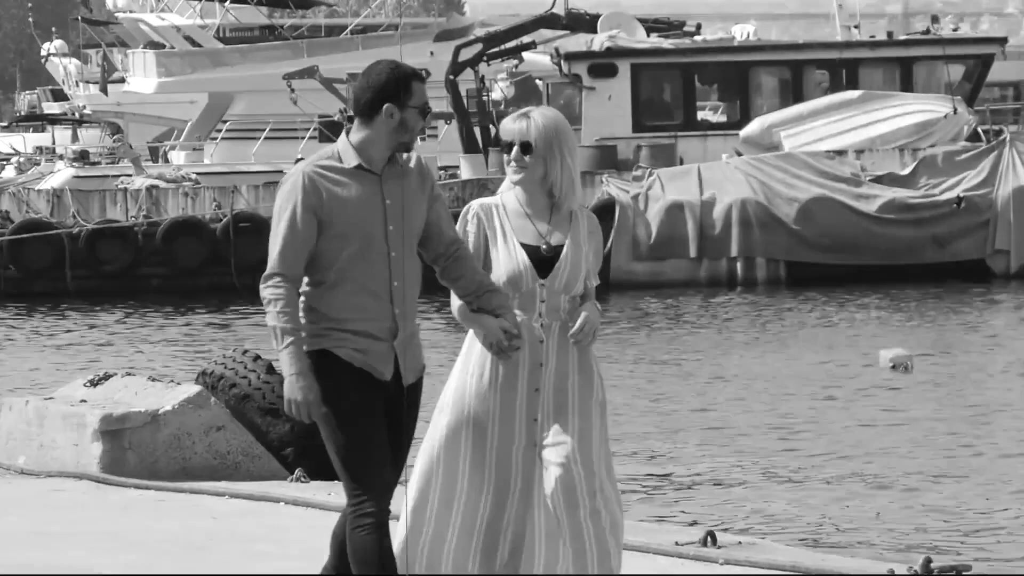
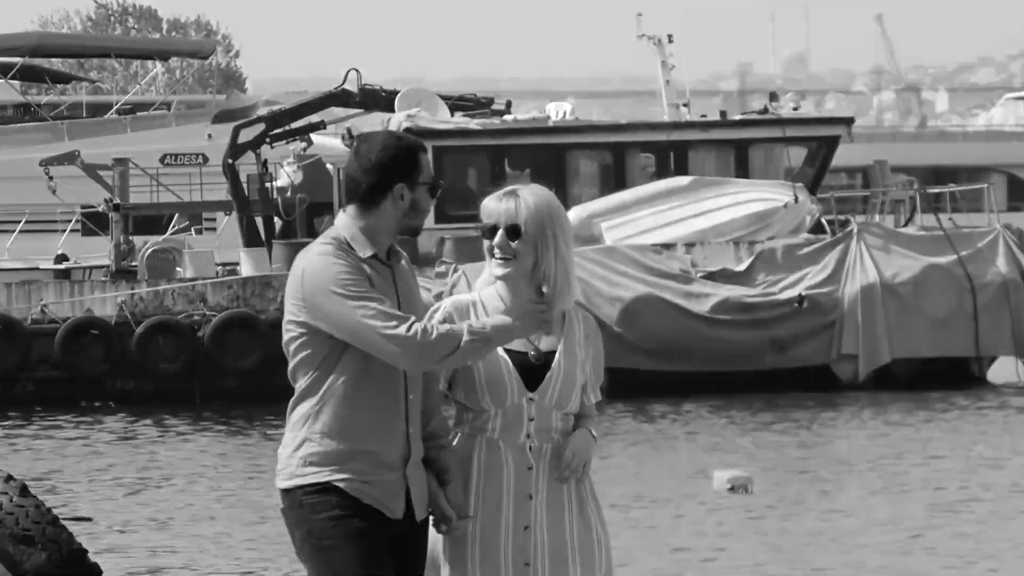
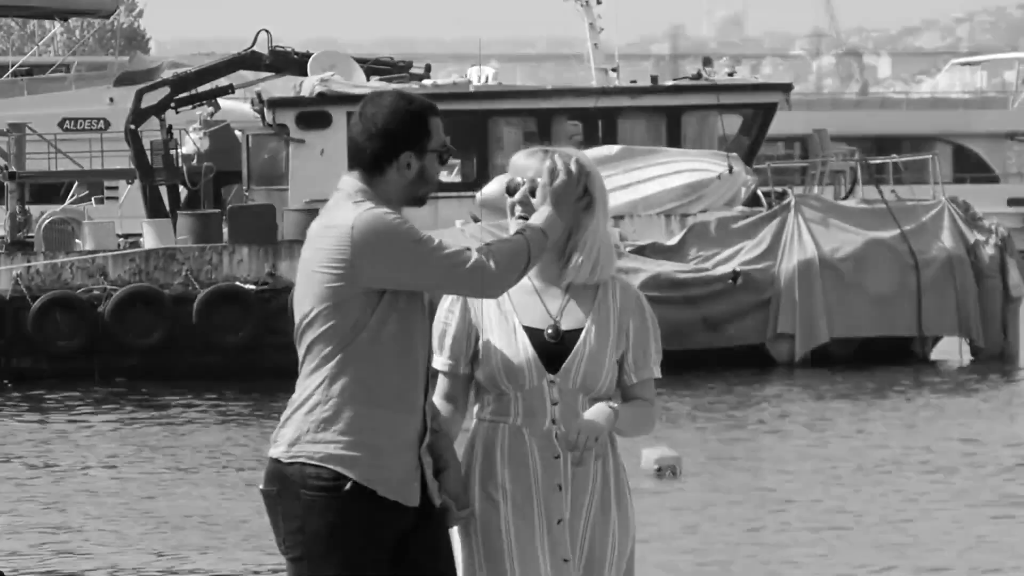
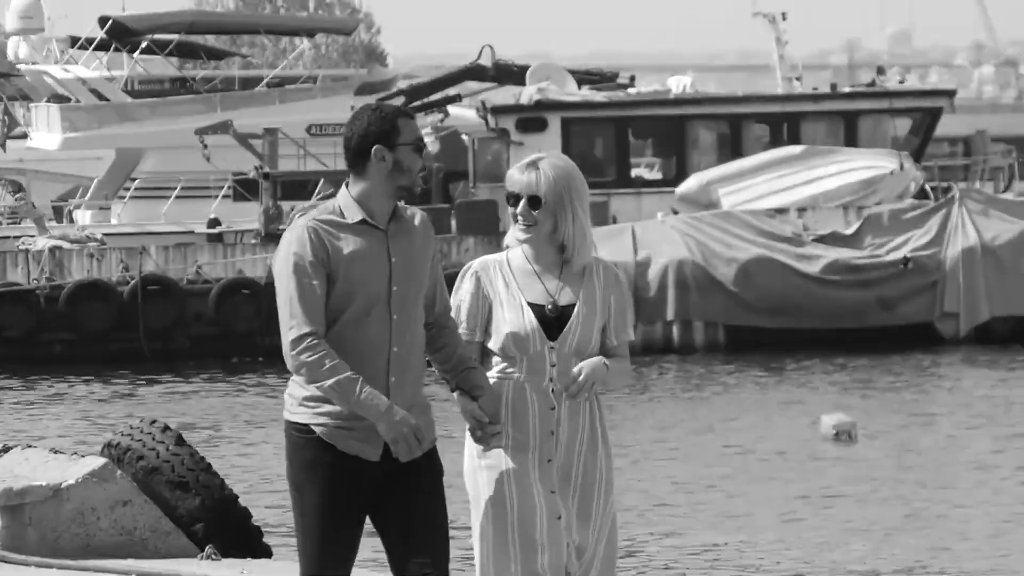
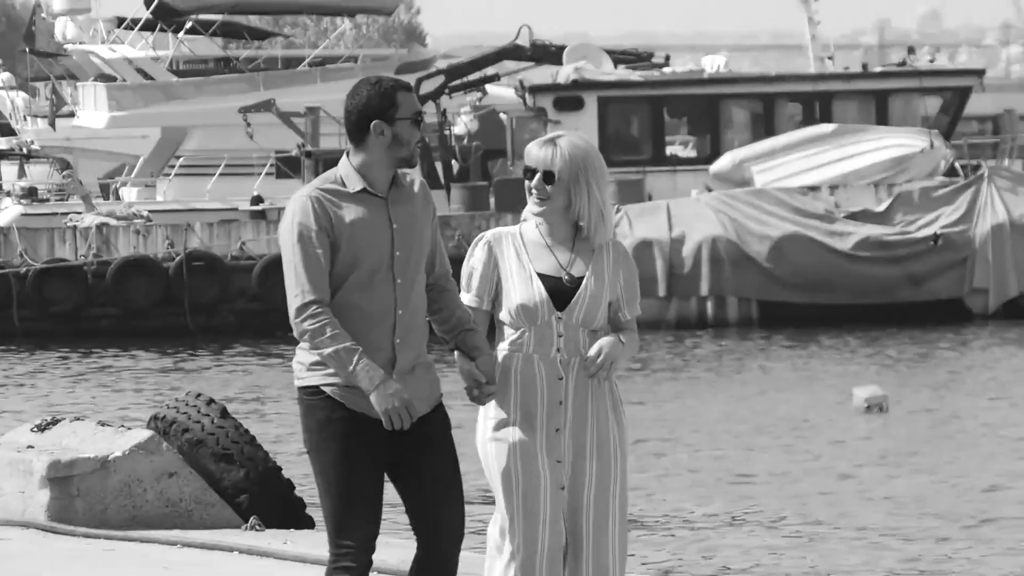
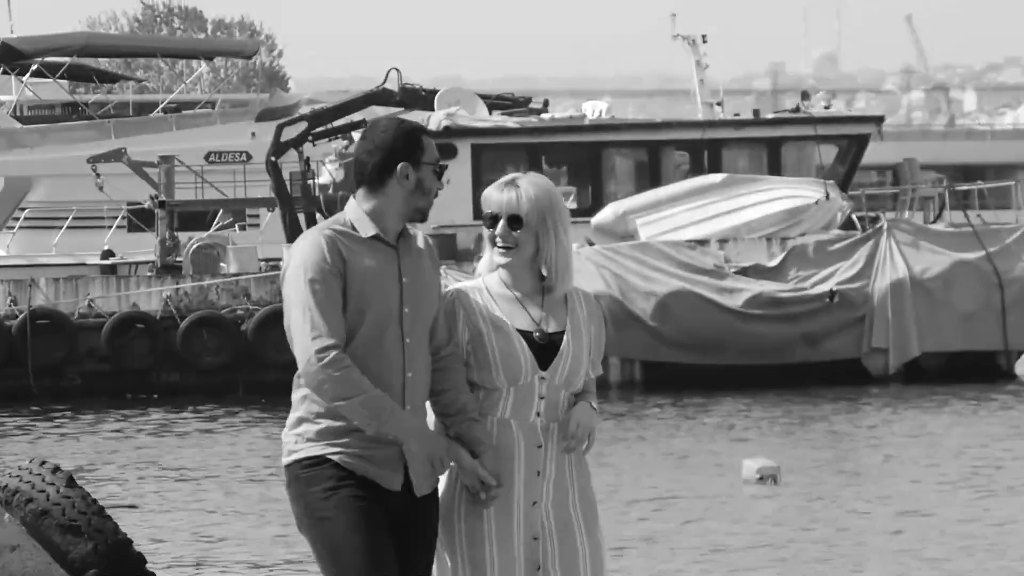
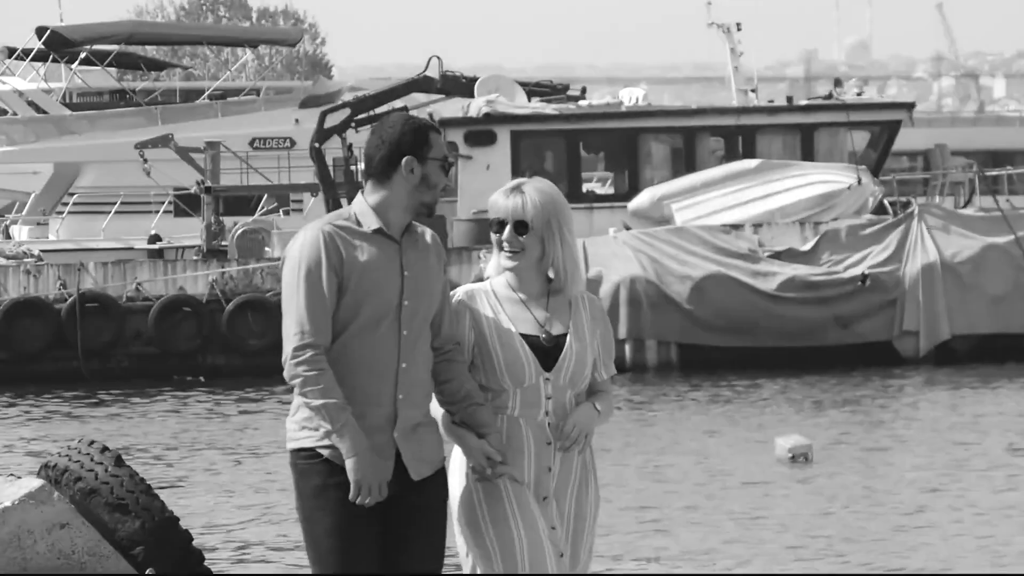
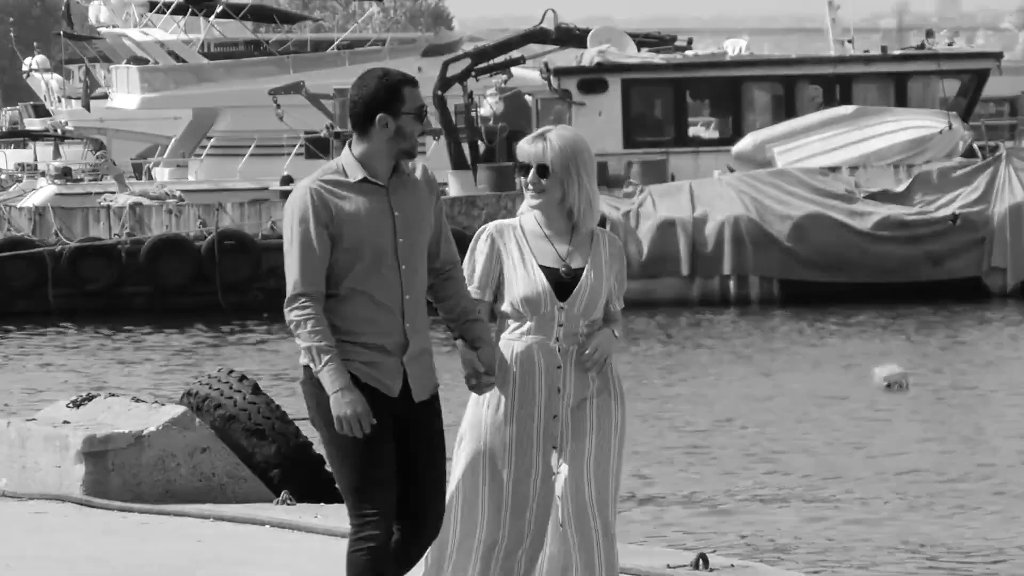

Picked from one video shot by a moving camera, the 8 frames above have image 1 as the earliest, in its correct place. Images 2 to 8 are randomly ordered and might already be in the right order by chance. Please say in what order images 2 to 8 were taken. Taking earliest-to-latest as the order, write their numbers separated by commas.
8, 5, 4, 7, 6, 2, 3
